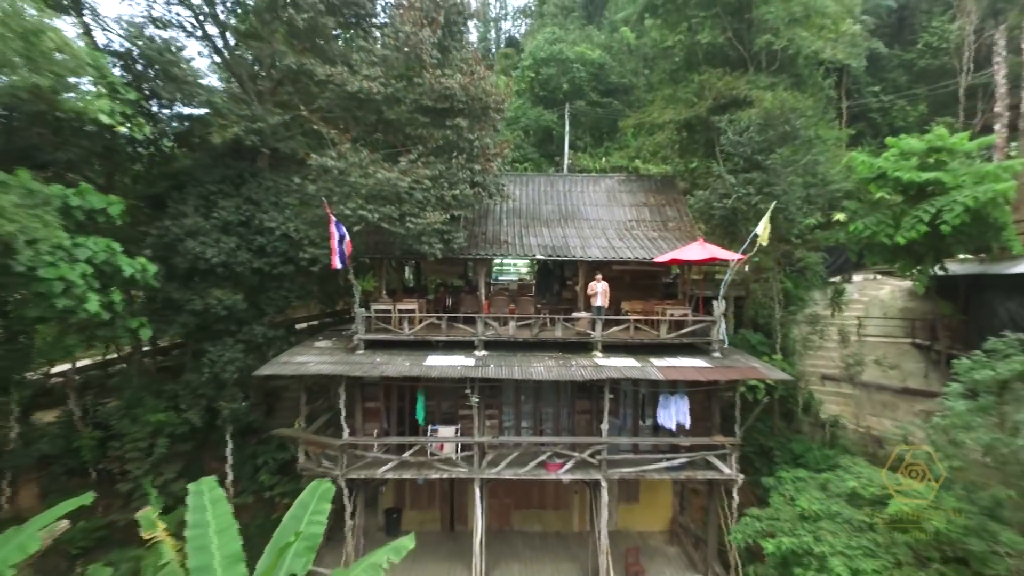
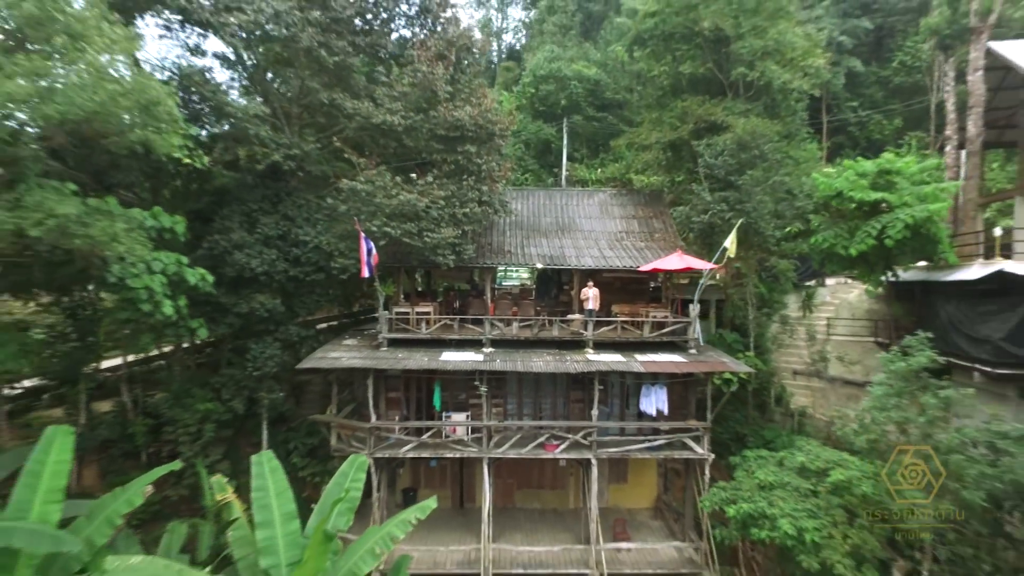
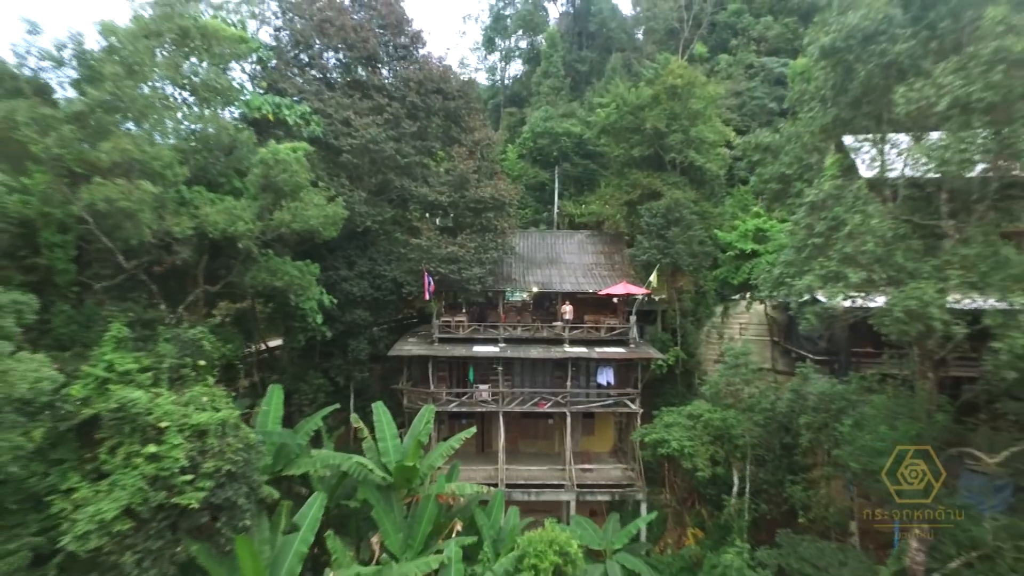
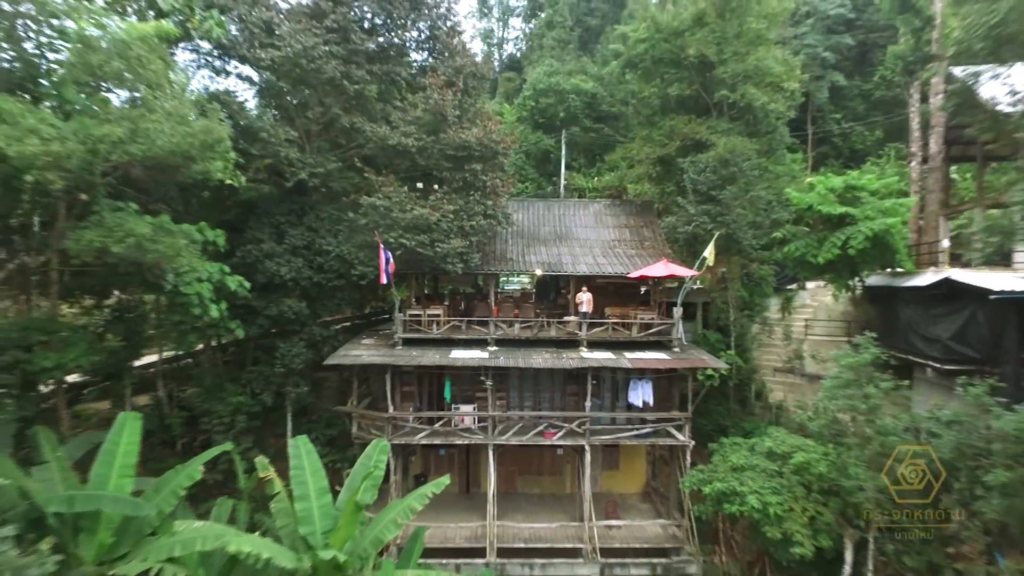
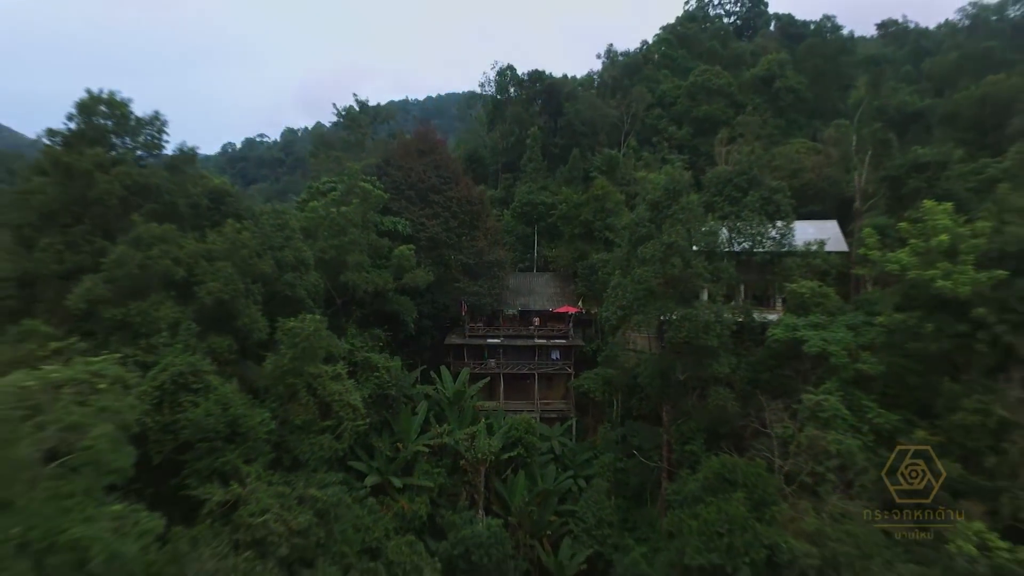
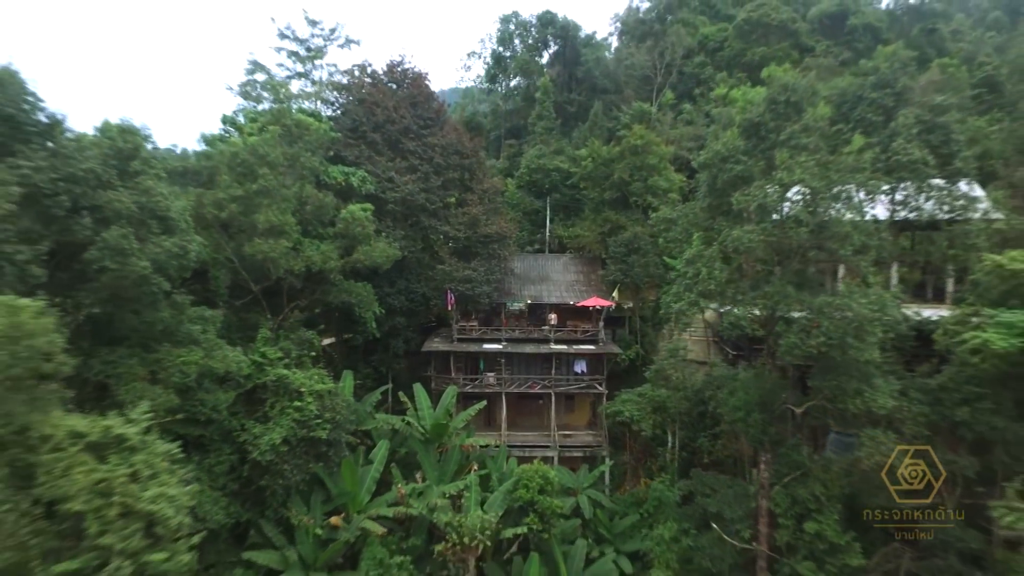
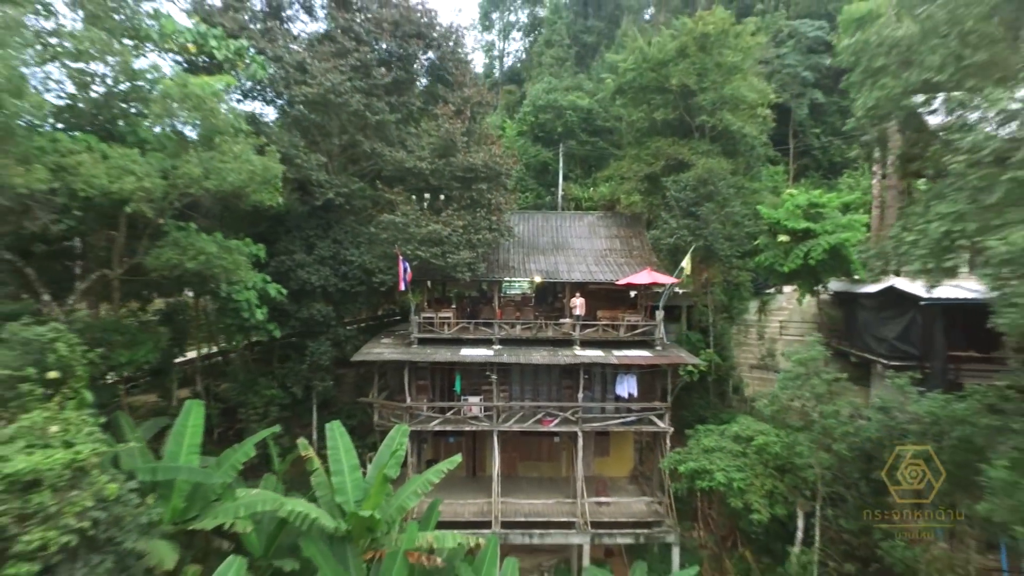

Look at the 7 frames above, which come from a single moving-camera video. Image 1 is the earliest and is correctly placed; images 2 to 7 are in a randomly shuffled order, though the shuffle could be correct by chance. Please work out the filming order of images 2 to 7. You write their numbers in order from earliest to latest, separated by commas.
2, 4, 7, 3, 6, 5
